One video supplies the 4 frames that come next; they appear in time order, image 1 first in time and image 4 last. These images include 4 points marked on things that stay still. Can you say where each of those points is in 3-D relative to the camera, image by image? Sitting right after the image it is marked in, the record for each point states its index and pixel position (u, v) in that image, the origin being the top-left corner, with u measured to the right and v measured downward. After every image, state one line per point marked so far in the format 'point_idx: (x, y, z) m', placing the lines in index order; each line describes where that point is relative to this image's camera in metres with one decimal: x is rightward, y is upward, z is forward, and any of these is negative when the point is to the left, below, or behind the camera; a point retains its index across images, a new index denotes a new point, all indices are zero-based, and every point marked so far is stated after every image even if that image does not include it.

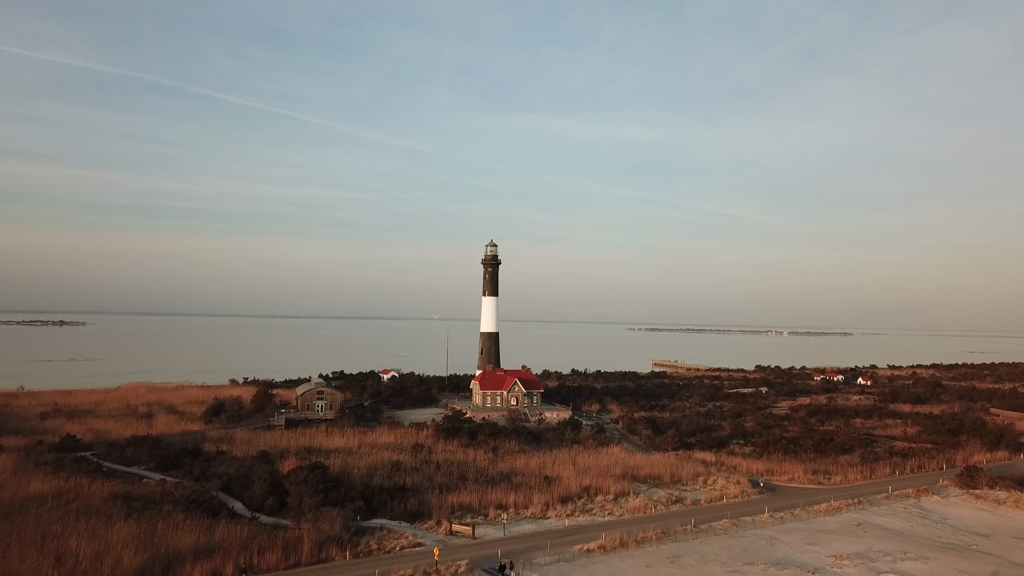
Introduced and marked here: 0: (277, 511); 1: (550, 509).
0: (-5.7, -5.4, +19.3) m
1: (+0.9, -5.5, +19.5) m
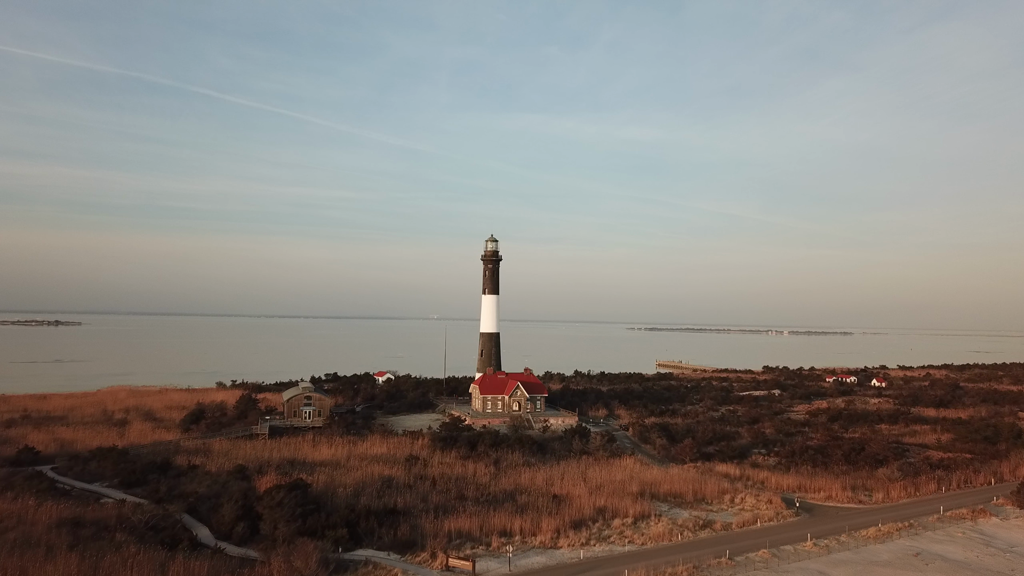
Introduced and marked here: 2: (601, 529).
0: (-5.6, -5.3, +16.8) m
1: (+1.1, -5.3, +17.0) m
2: (+2.0, -5.4, +17.8) m
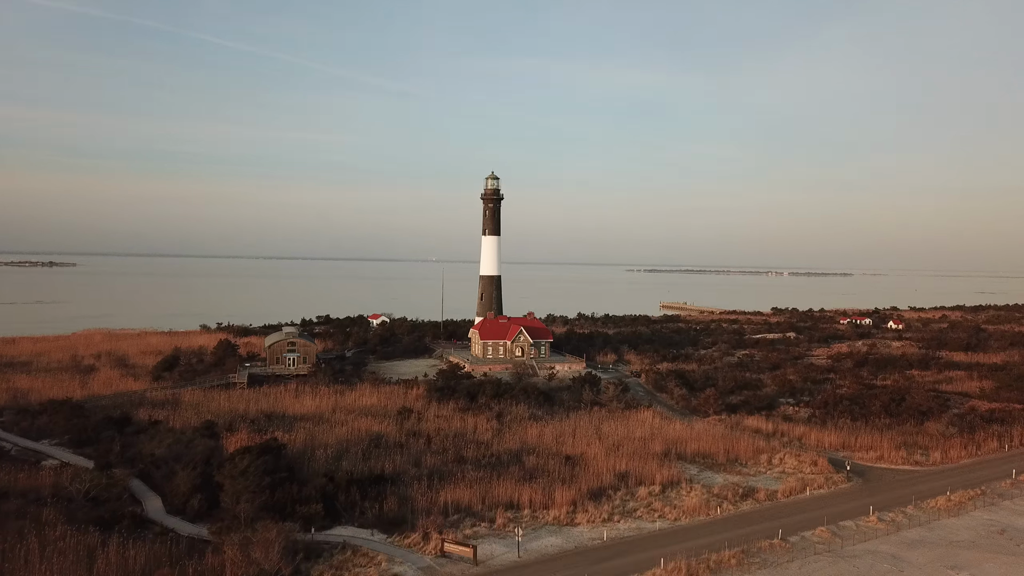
0: (-5.5, -4.0, +14.0) m
1: (+1.2, -4.0, +14.3) m
2: (+2.1, -4.0, +15.1) m
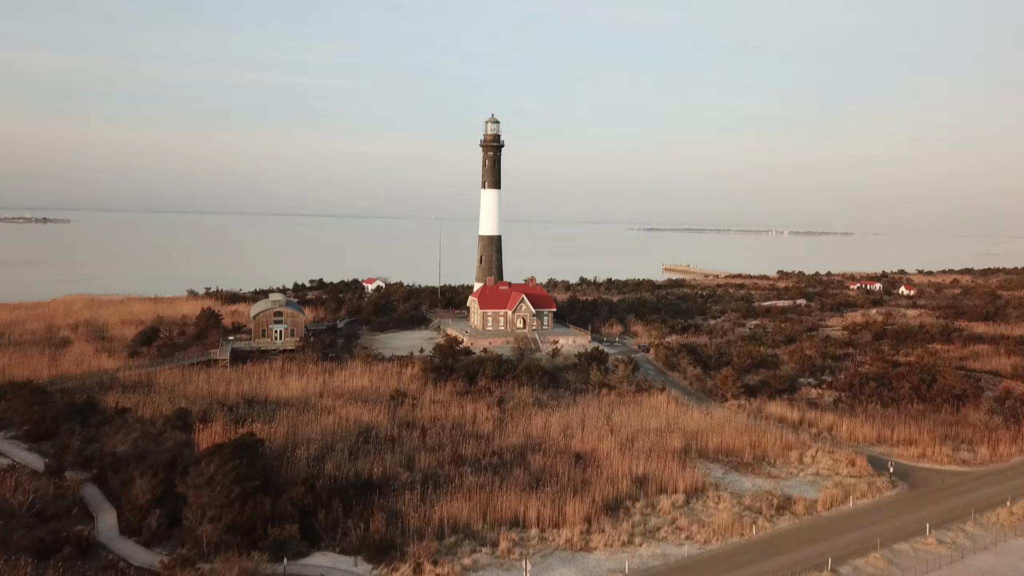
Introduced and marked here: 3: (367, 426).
0: (-5.4, -3.8, +12.2) m
1: (+1.3, -3.8, +12.5) m
2: (+2.2, -3.8, +13.3) m
3: (-3.3, -3.1, +18.0) m
